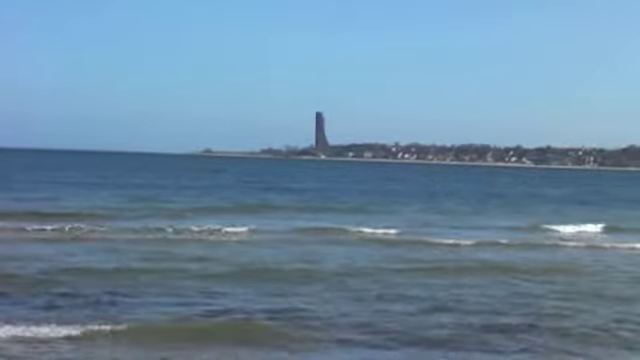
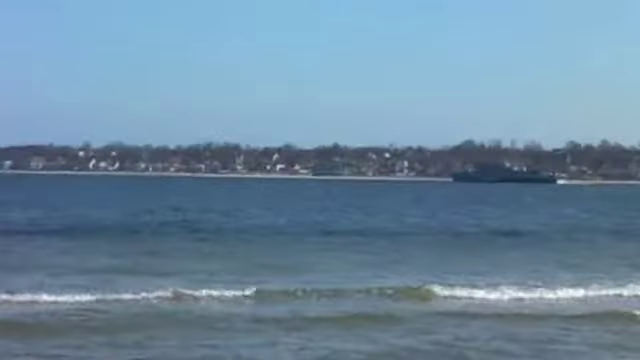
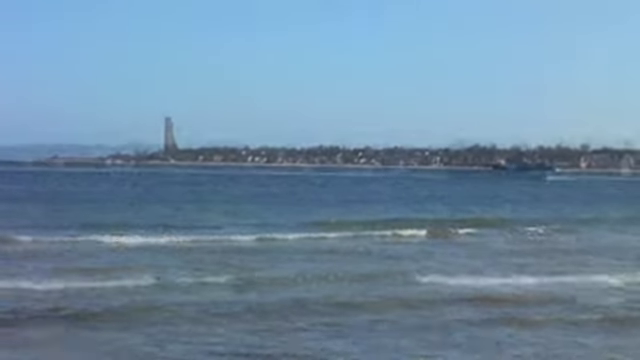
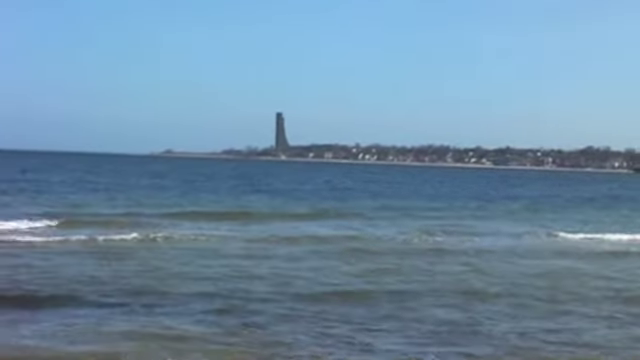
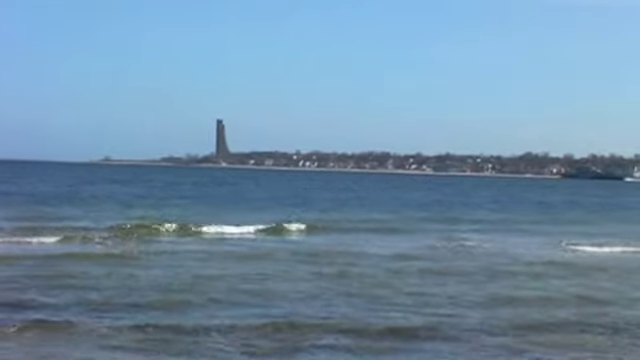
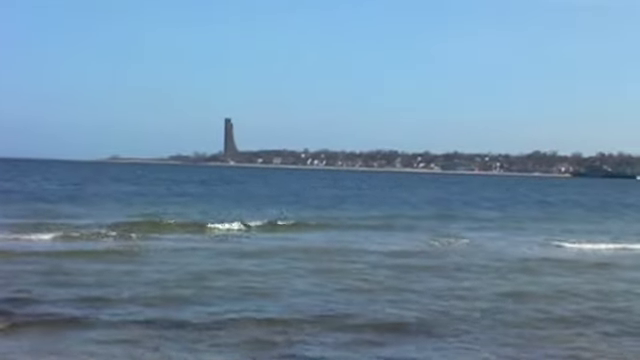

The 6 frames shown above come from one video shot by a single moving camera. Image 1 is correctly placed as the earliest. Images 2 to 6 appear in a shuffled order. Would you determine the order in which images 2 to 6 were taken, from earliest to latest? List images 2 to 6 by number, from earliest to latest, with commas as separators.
4, 6, 5, 3, 2
